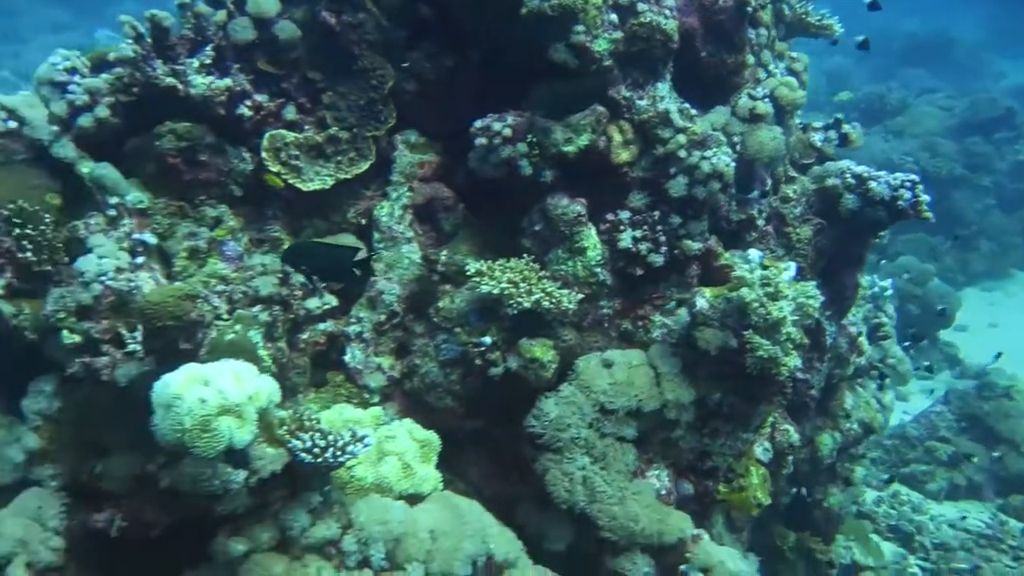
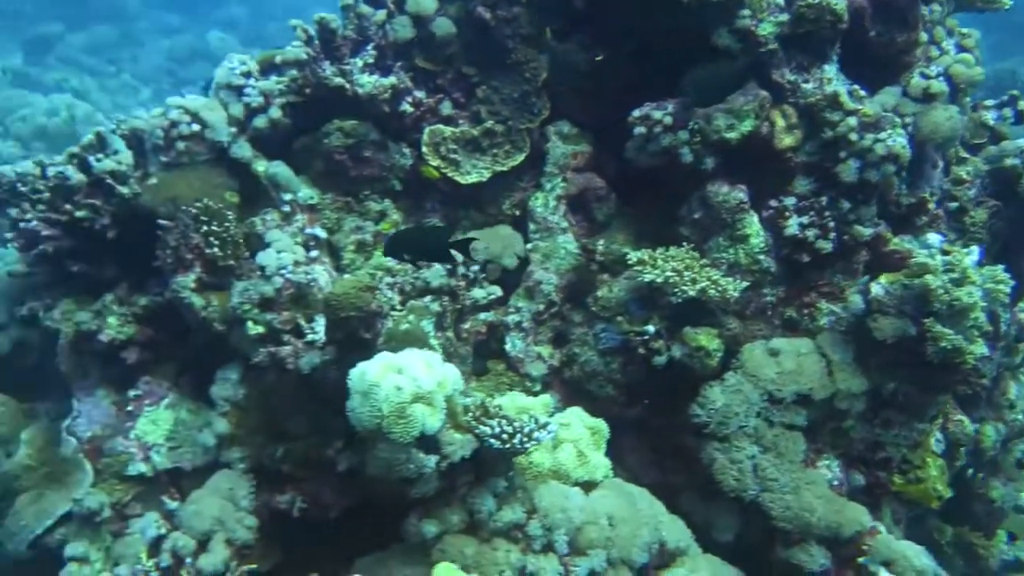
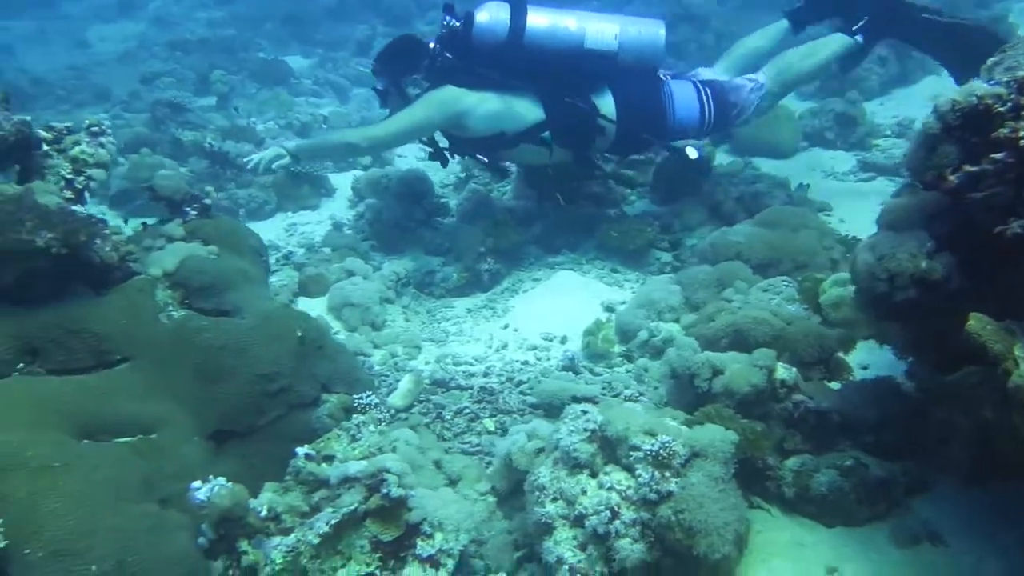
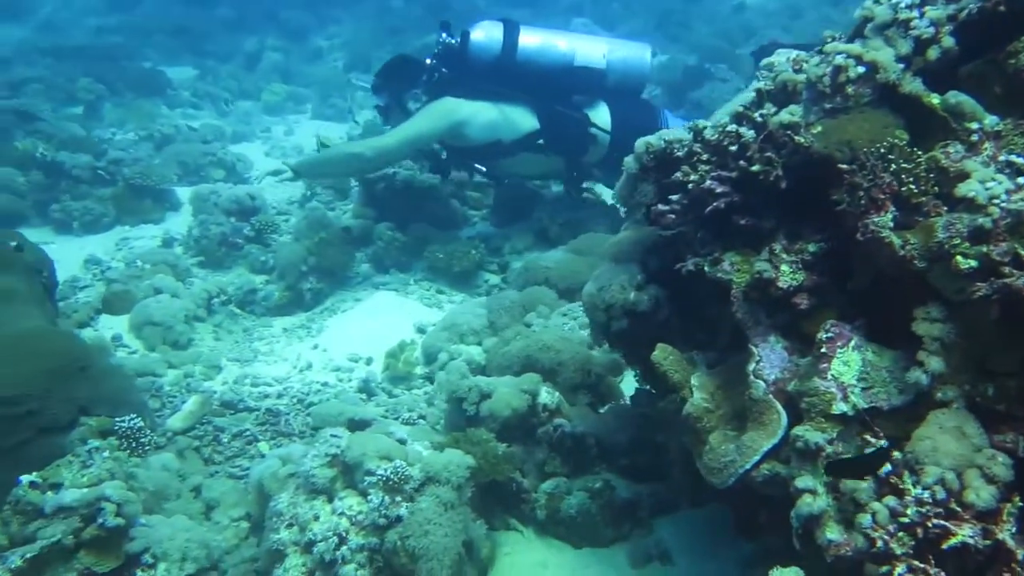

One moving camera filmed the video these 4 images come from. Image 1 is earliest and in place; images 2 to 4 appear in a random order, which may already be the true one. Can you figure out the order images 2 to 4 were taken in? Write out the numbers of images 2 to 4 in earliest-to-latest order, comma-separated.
2, 4, 3
